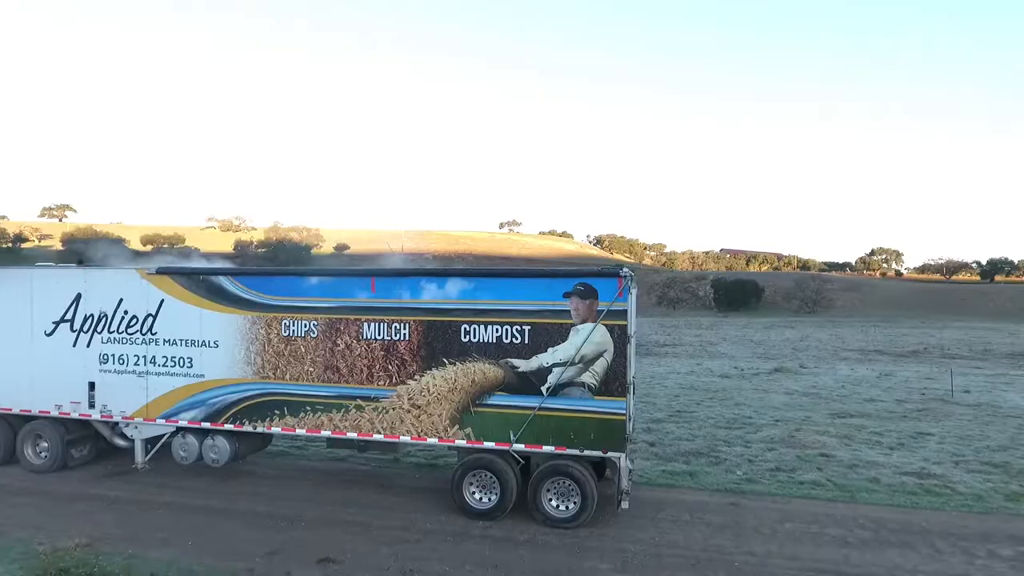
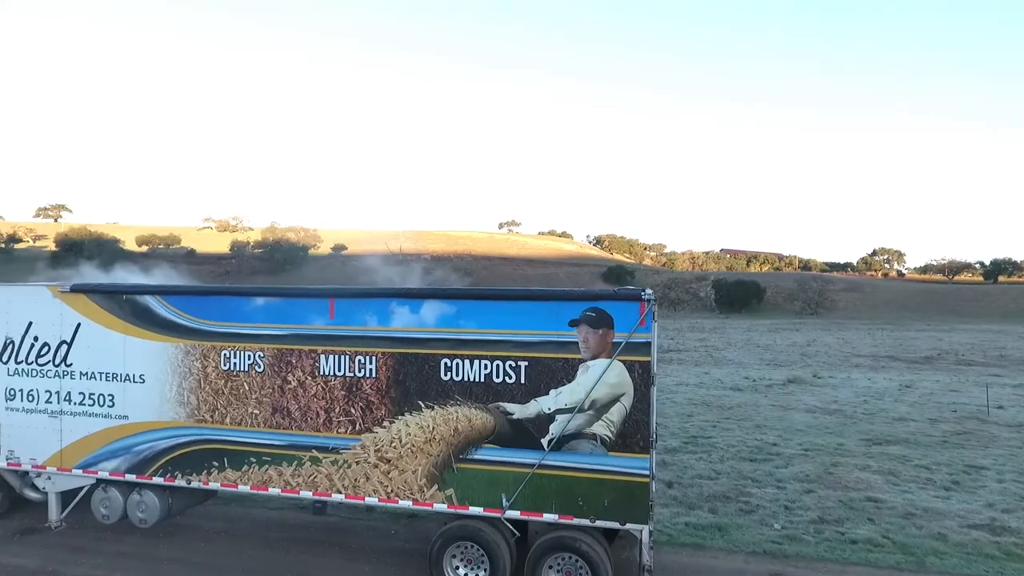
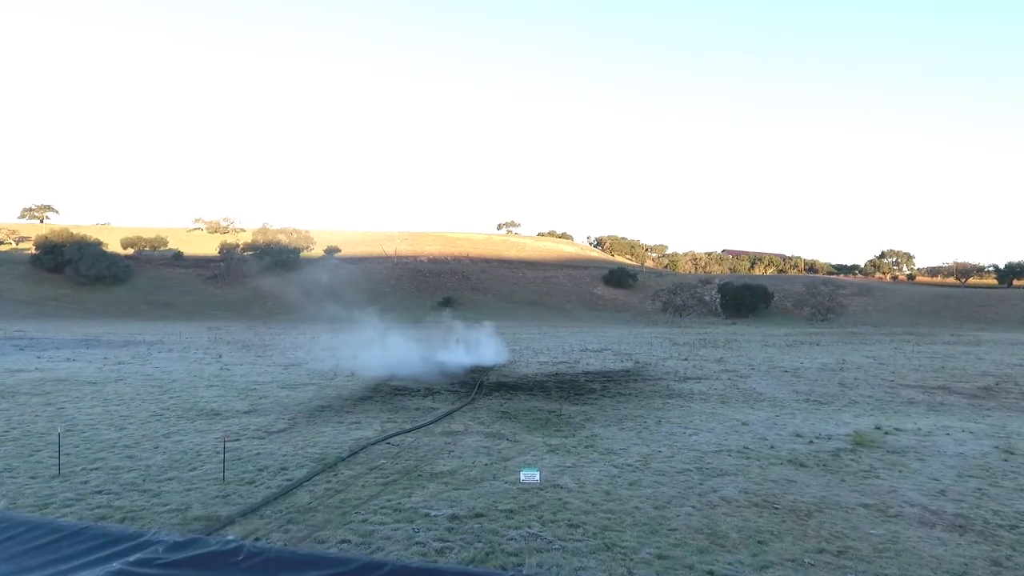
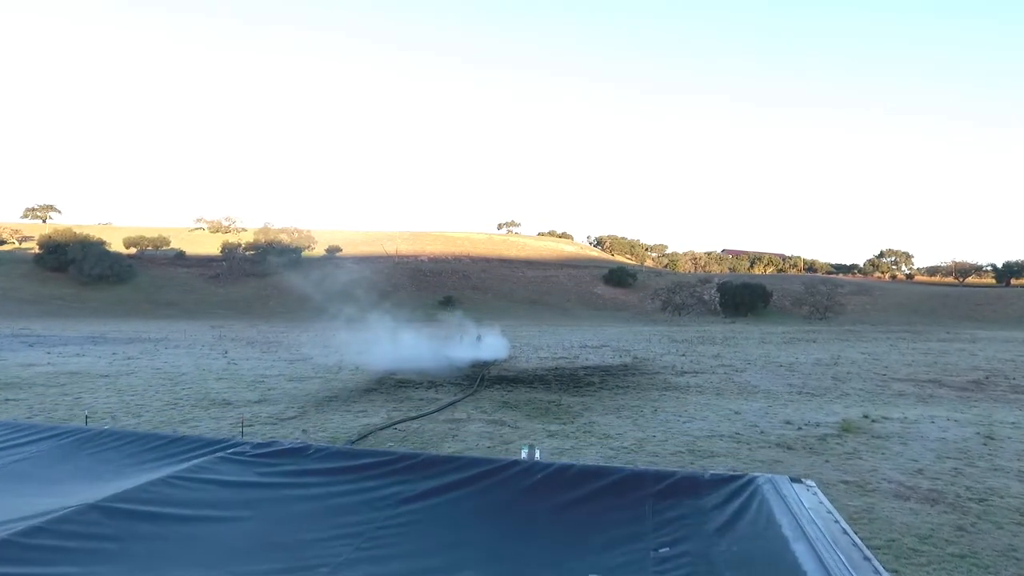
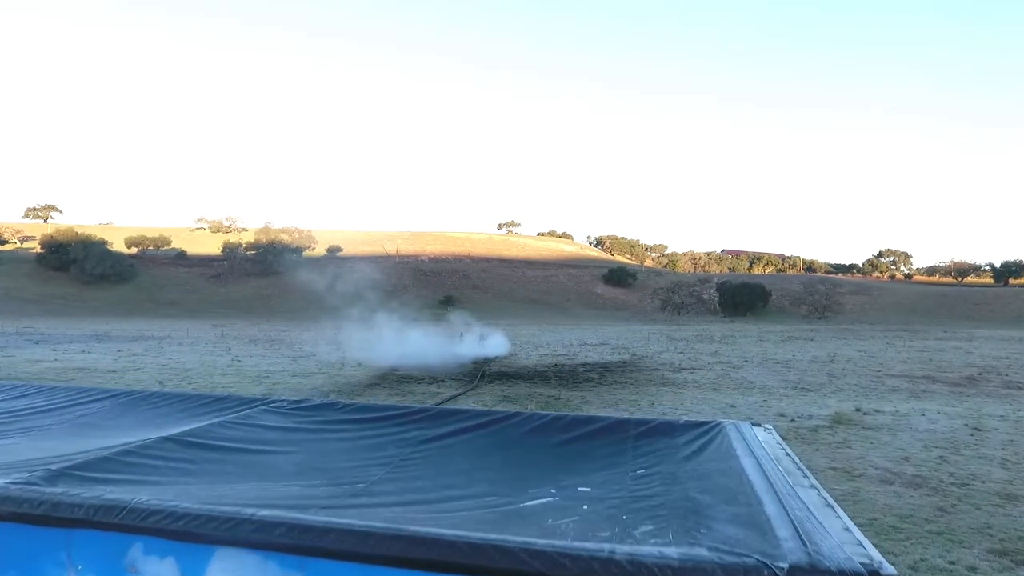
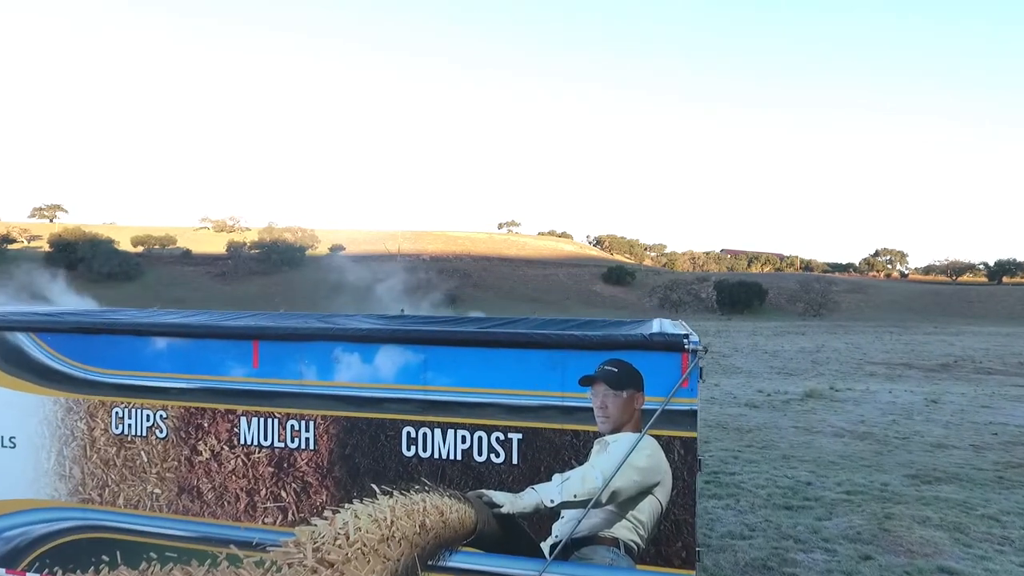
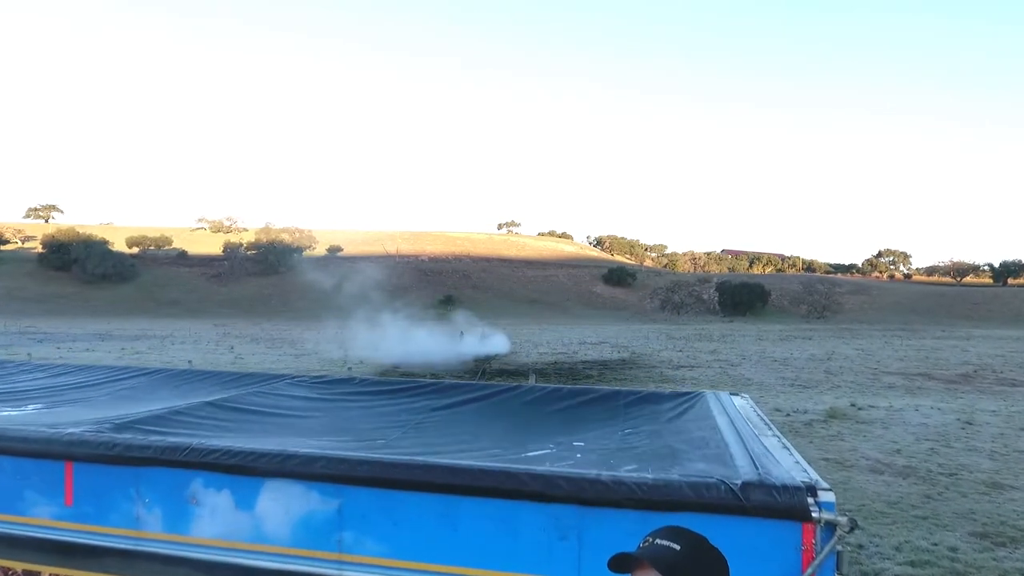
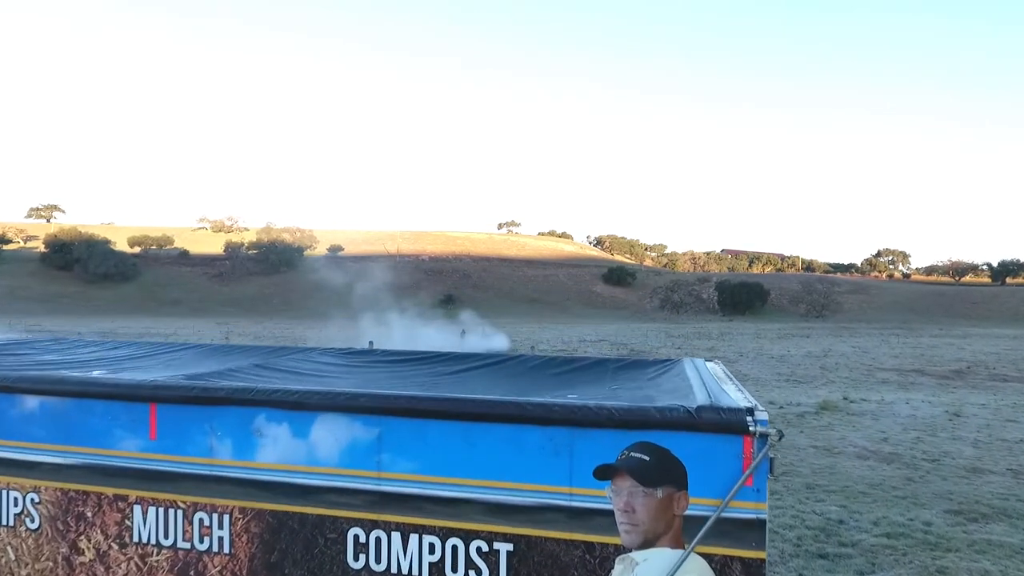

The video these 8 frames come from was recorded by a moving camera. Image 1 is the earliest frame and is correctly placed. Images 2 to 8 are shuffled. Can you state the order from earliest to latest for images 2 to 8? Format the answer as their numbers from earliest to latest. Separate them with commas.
2, 6, 8, 7, 5, 4, 3
